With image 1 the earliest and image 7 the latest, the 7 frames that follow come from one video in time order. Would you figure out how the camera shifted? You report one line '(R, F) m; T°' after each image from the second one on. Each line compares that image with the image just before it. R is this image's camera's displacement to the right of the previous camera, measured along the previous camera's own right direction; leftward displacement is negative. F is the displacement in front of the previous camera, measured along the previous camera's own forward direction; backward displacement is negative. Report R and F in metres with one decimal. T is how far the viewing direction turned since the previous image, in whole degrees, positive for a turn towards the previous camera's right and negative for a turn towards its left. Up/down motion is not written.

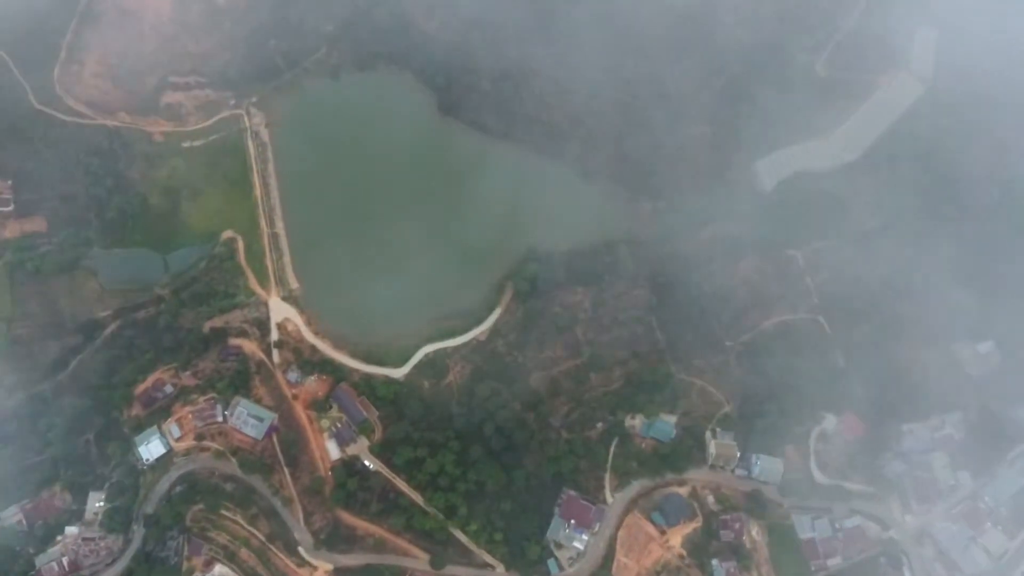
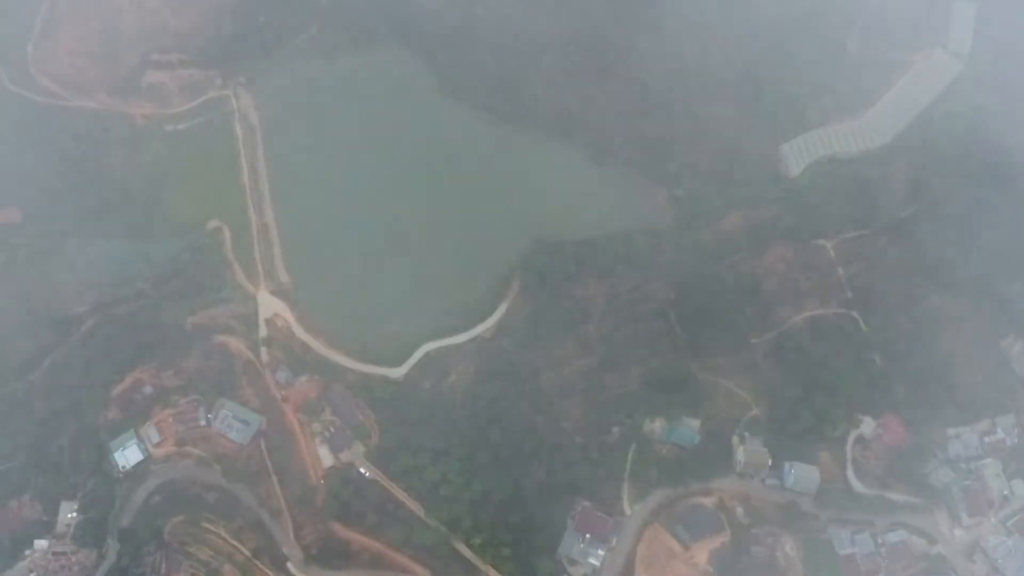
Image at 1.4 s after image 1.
(-0.5, +3.1) m; 0°
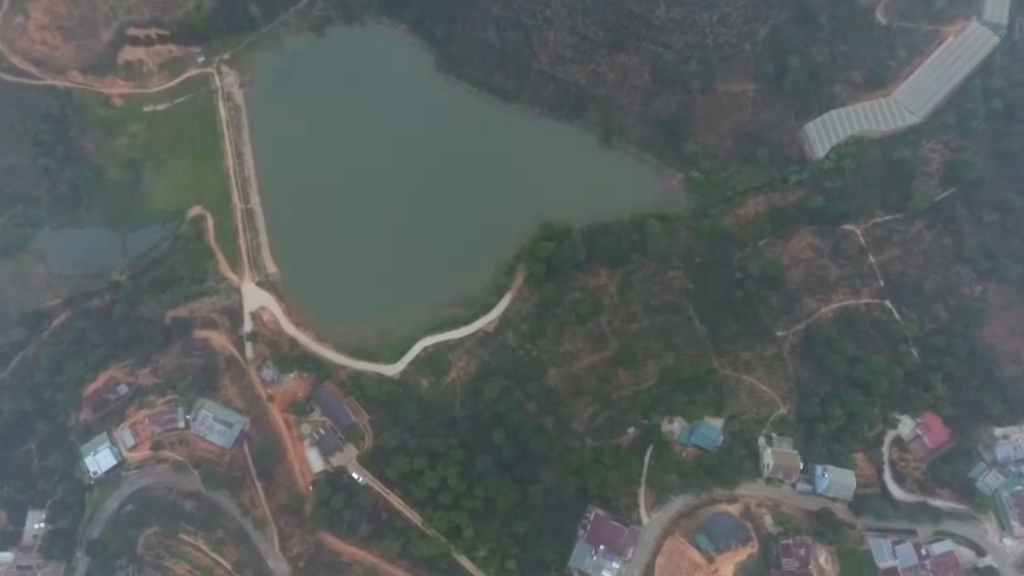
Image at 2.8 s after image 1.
(-0.3, +2.8) m; 0°
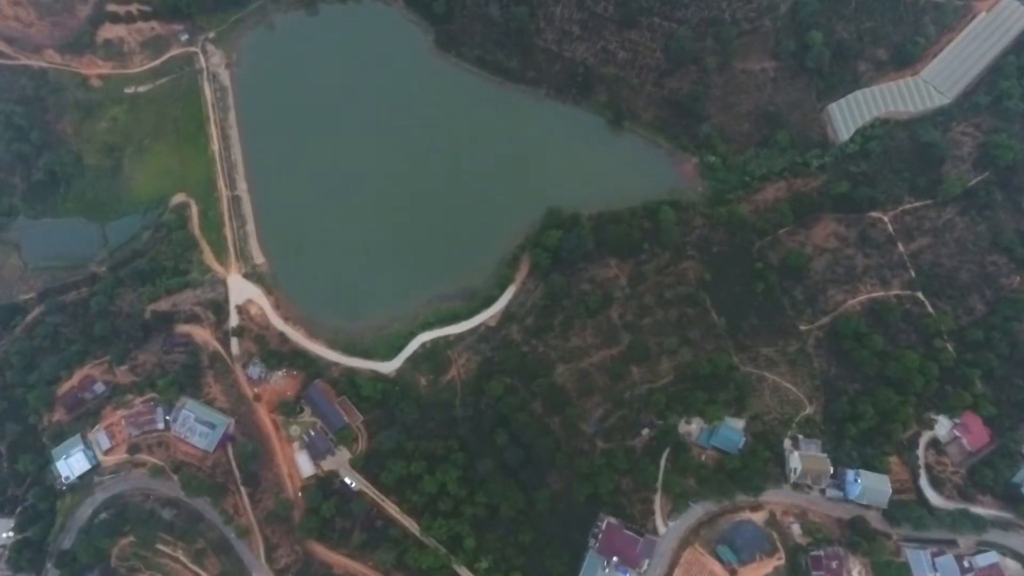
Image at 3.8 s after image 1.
(-0.3, +2.3) m; 0°
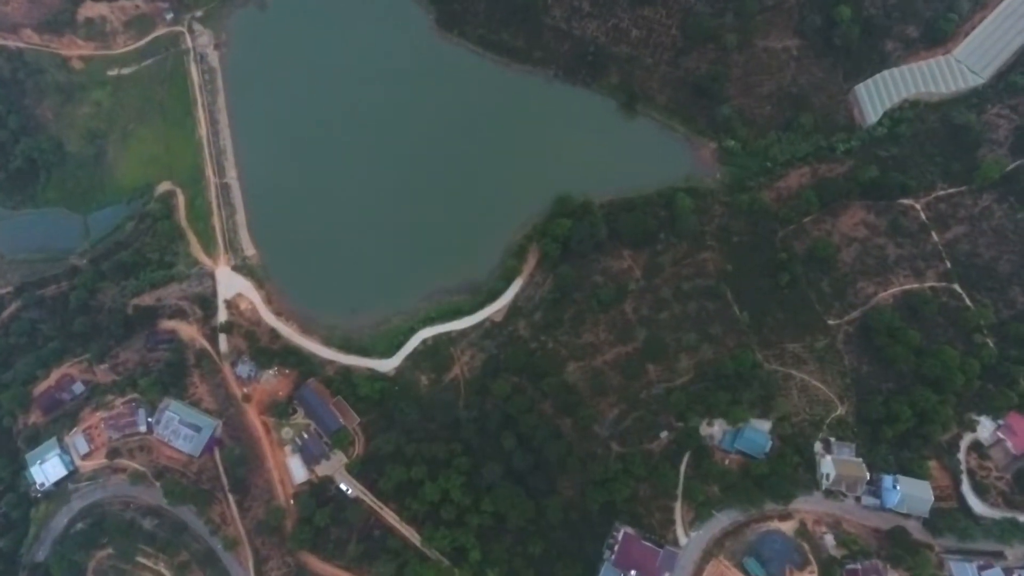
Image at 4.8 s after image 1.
(-0.4, +2.1) m; 0°
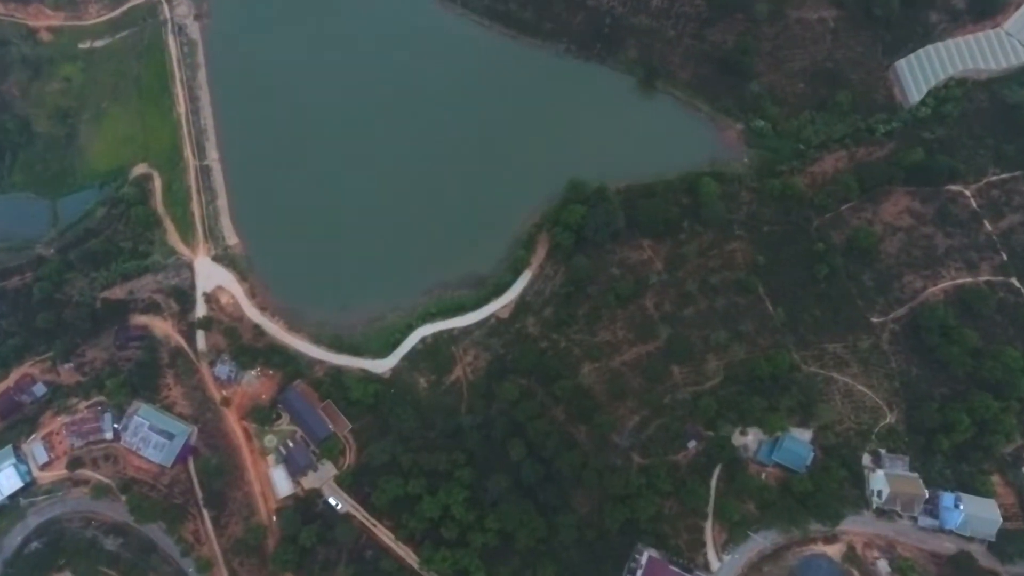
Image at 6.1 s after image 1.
(-0.5, +2.9) m; 0°
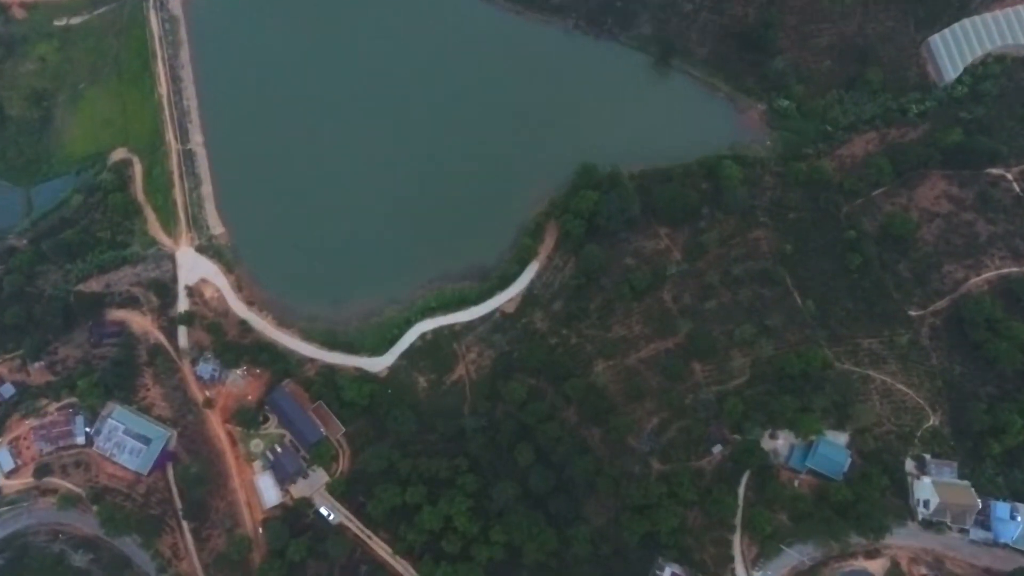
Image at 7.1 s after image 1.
(-0.3, +2.1) m; 0°
